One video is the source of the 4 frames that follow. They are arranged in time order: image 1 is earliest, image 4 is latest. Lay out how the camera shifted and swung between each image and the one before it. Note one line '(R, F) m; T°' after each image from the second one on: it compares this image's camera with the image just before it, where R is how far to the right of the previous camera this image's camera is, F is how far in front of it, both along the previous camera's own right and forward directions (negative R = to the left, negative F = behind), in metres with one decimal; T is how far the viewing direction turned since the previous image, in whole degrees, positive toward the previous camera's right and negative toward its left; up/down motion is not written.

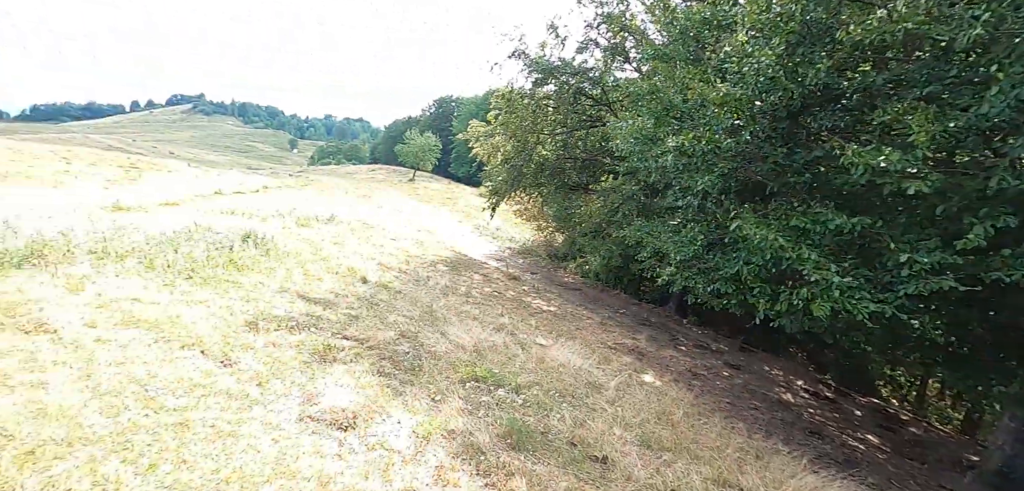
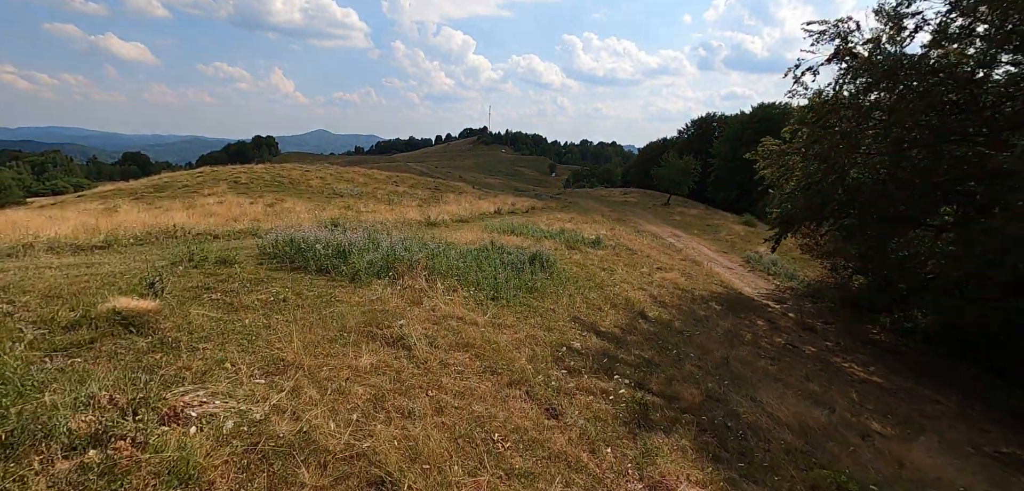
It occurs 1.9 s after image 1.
(-0.9, +0.5) m; -28°
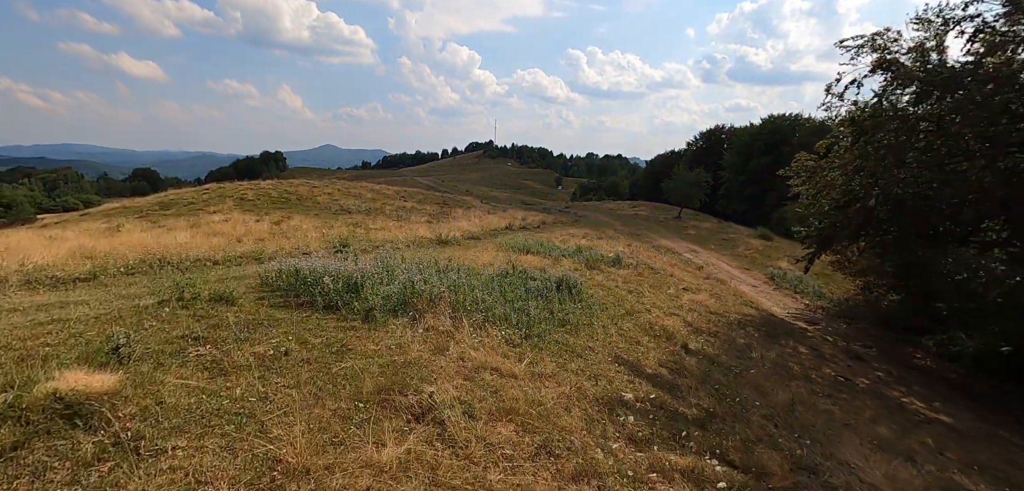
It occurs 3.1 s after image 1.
(-0.3, +0.8) m; -1°
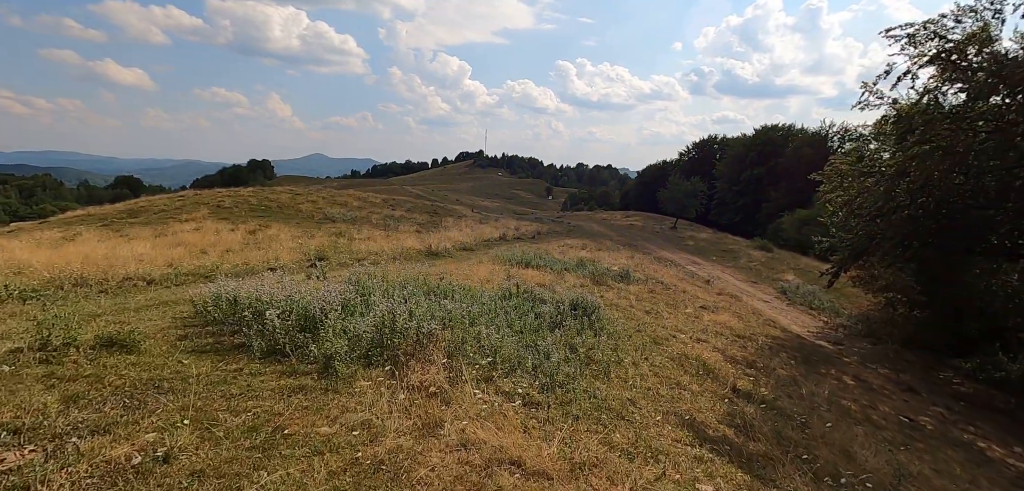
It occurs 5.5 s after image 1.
(-0.2, +1.6) m; +1°
